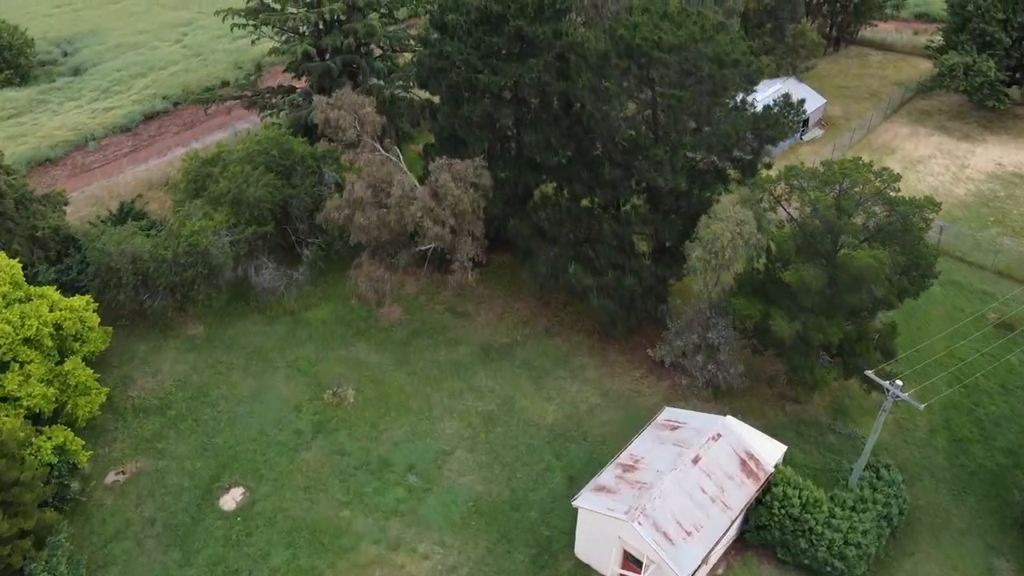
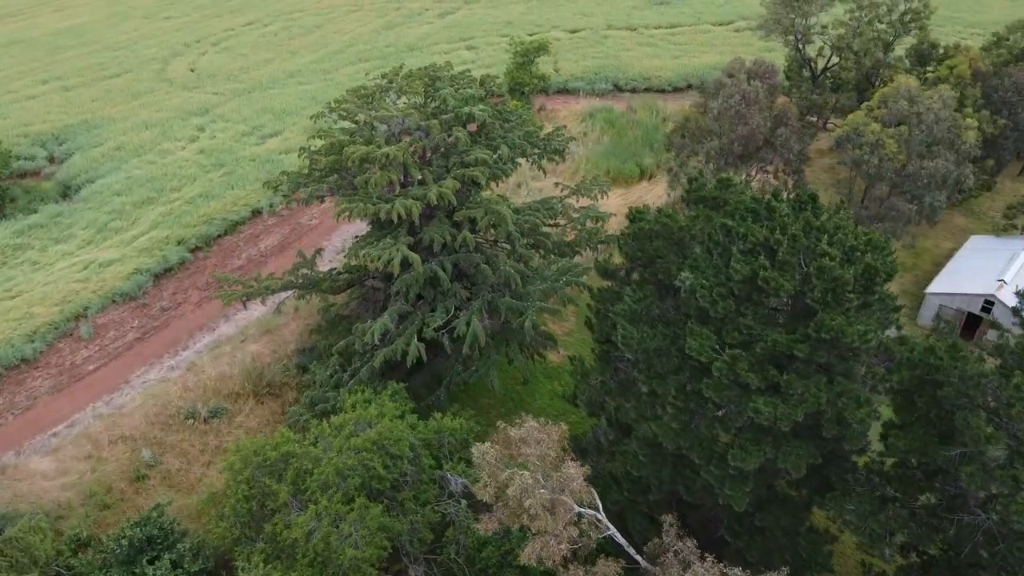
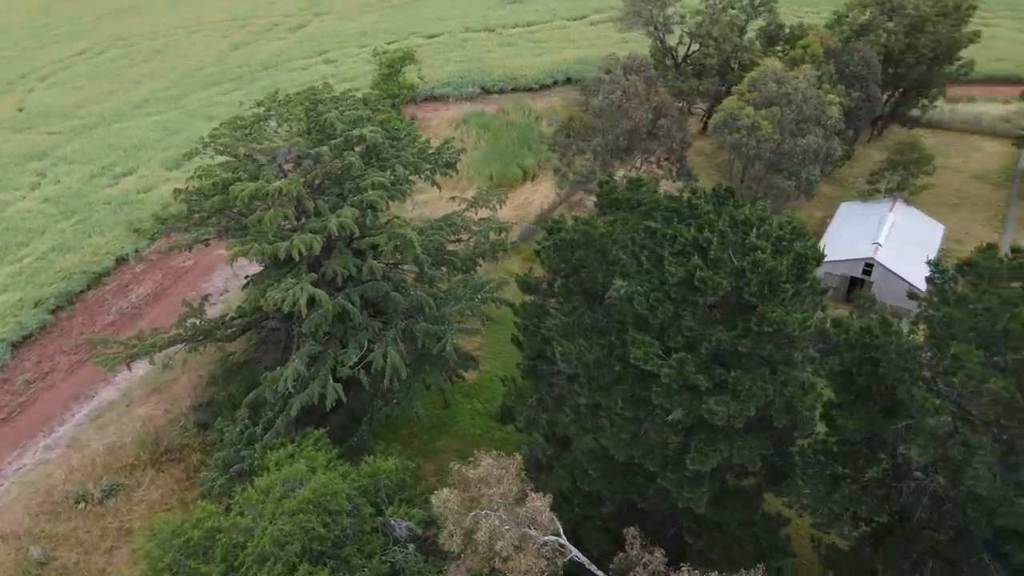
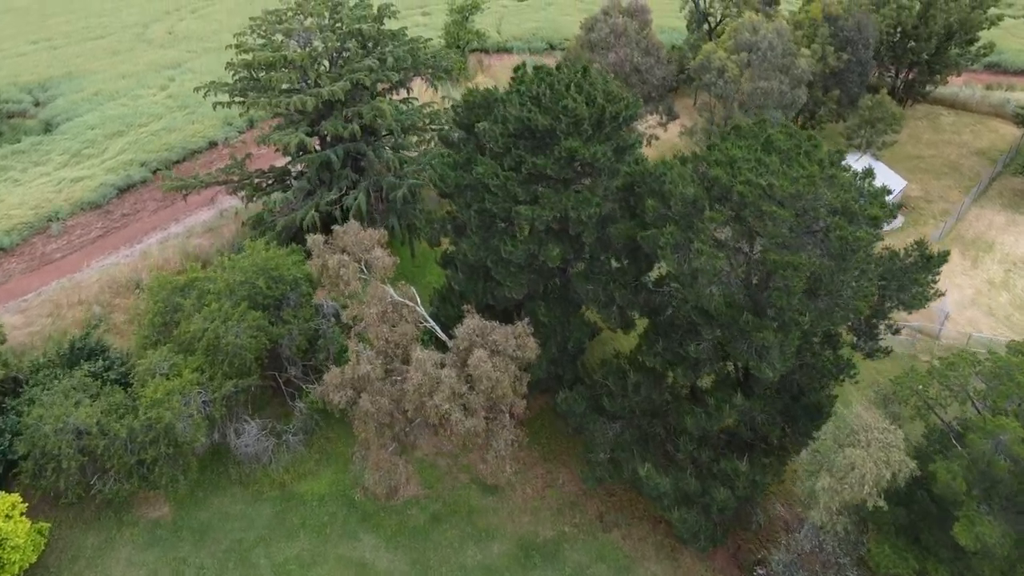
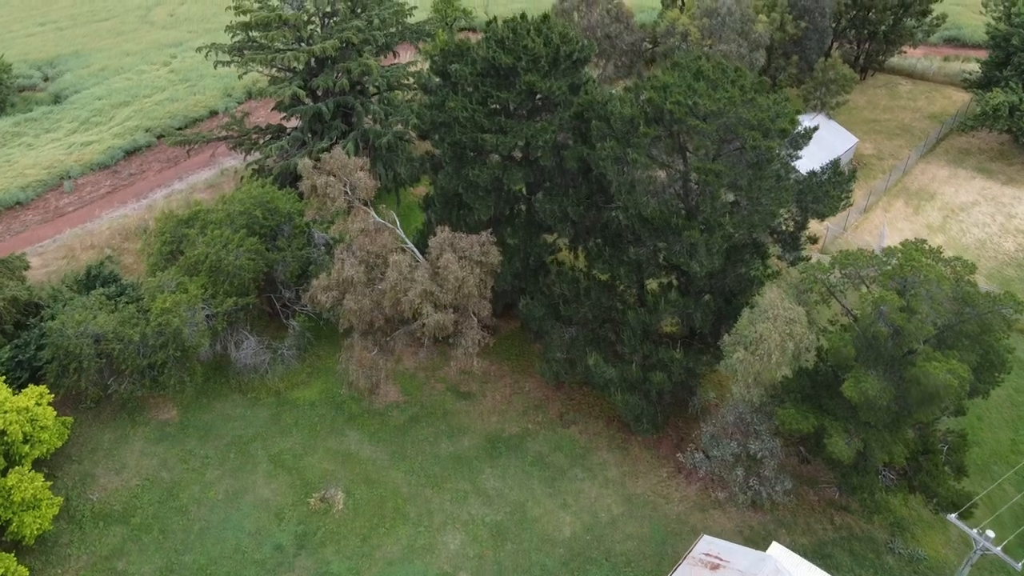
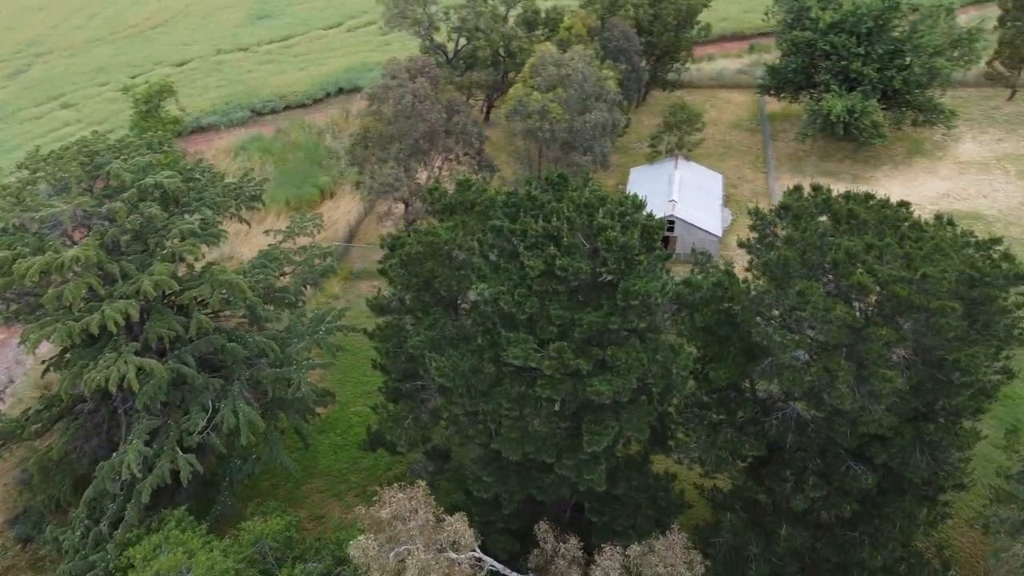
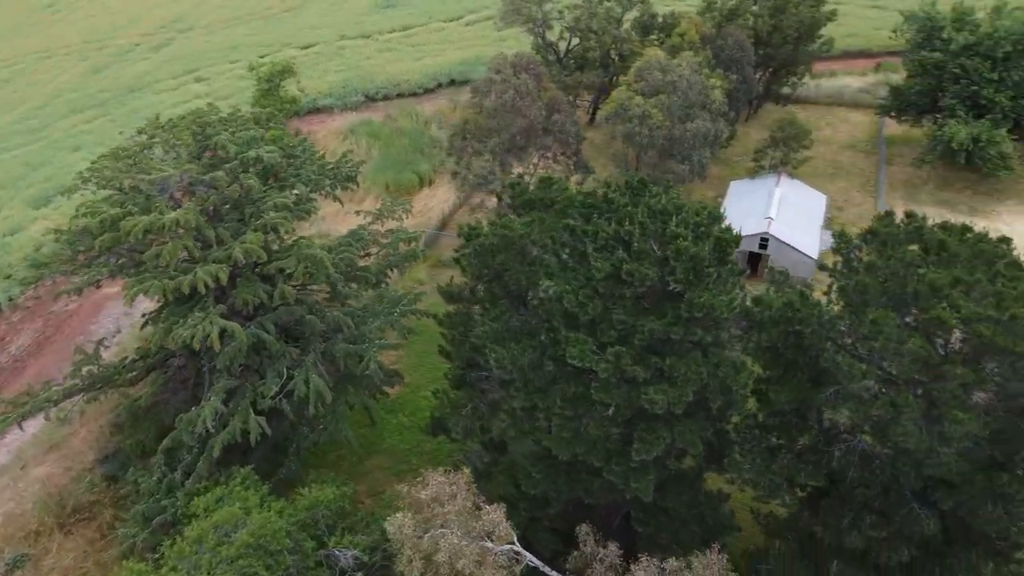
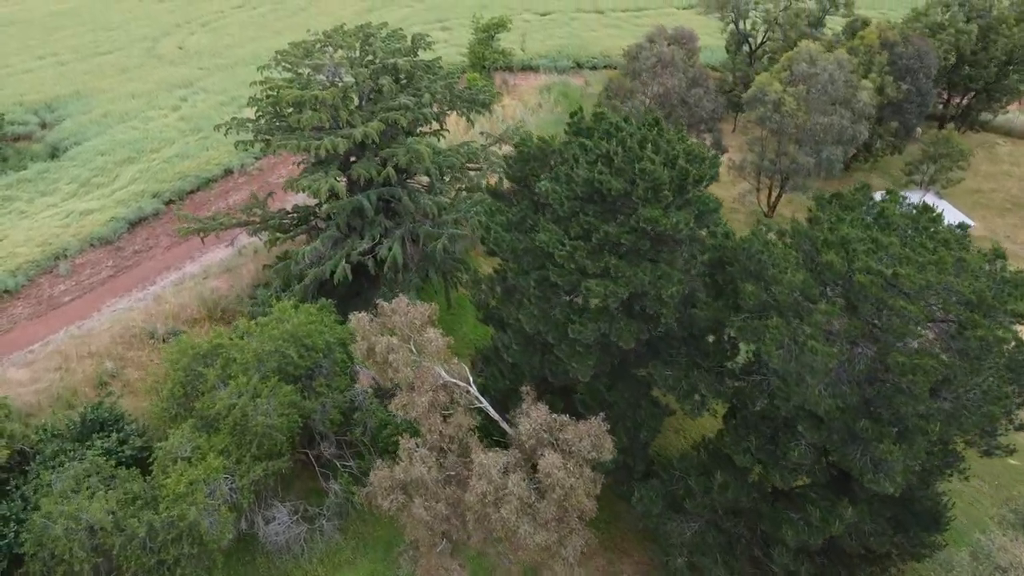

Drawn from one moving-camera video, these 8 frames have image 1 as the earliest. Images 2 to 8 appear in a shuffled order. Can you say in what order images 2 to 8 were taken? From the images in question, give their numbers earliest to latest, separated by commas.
5, 4, 8, 2, 3, 7, 6
